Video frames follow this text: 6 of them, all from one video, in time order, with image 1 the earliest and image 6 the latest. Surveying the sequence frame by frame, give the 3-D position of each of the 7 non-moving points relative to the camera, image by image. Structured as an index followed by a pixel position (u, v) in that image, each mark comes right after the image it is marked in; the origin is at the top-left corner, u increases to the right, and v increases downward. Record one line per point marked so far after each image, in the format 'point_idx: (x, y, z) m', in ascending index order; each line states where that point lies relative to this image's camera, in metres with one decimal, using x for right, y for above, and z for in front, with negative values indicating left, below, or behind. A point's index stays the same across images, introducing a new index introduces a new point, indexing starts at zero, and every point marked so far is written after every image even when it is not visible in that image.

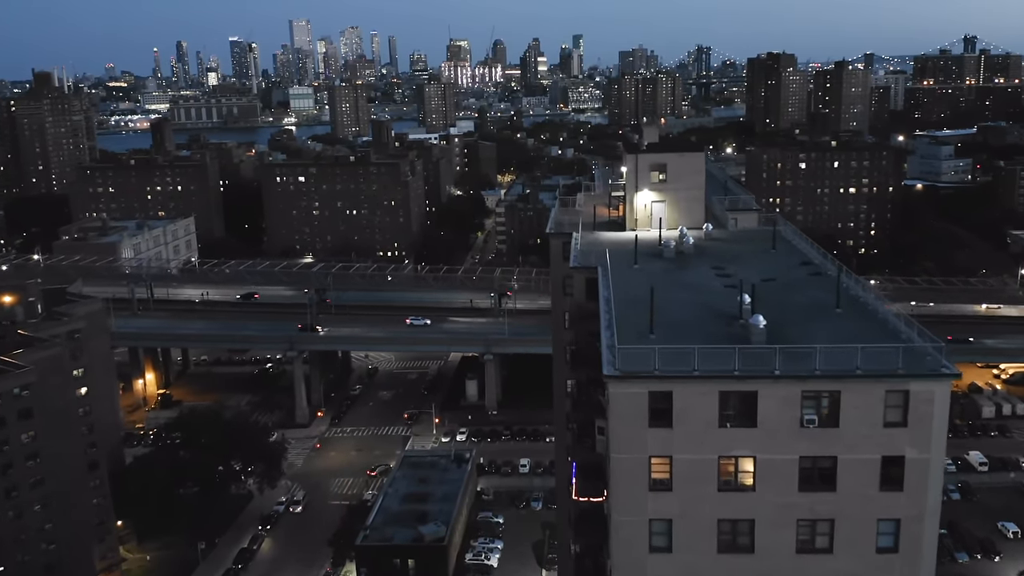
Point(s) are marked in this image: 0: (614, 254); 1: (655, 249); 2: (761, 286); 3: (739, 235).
0: (+1.5, +0.5, +11.8) m
1: (+2.1, +0.6, +11.9) m
2: (+3.0, 0.0, +9.8) m
3: (+3.6, +0.8, +12.8) m
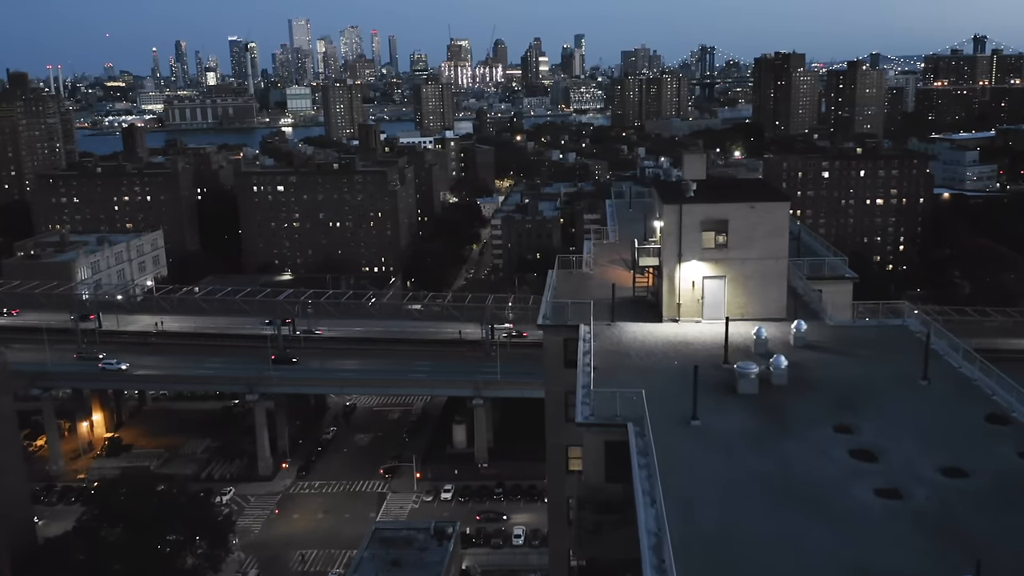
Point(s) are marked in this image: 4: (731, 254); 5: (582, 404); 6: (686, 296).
0: (+1.2, -0.8, +6.9) m
1: (+1.8, -0.7, +7.1) m
2: (+2.7, -1.3, +5.0) m
3: (+3.3, -0.5, +7.9) m
4: (+2.2, +0.3, +8.5) m
5: (+0.5, -0.9, +6.4) m
6: (+1.8, -0.1, +8.5) m
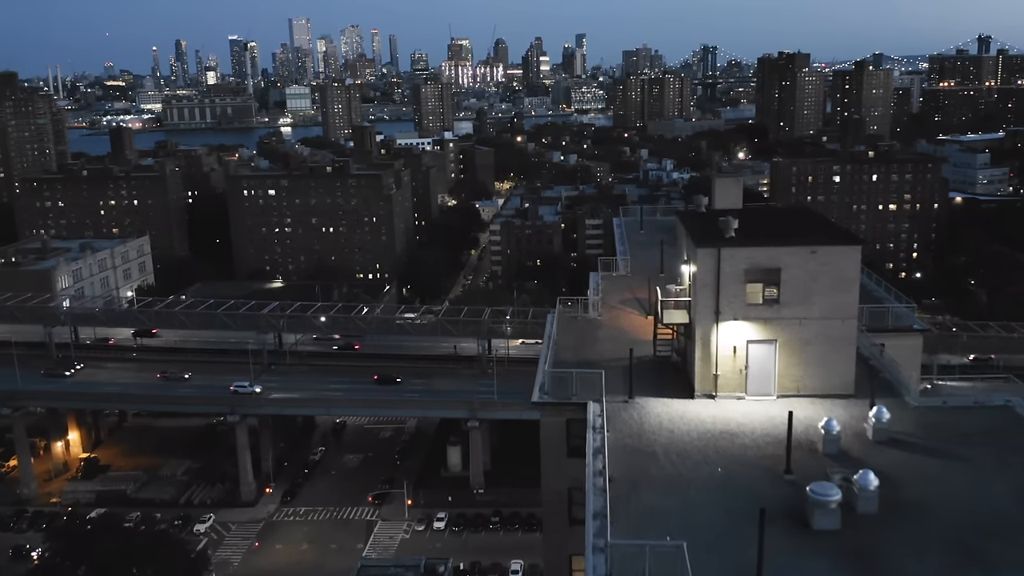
0: (+1.1, -1.3, +5.0) m
1: (+1.7, -1.3, +5.1) m
2: (+2.6, -1.9, +3.0) m
3: (+3.2, -1.1, +6.0) m
4: (+2.1, -0.2, +6.5) m
5: (+0.4, -1.4, +4.4) m
6: (+1.7, -0.6, +6.6) m
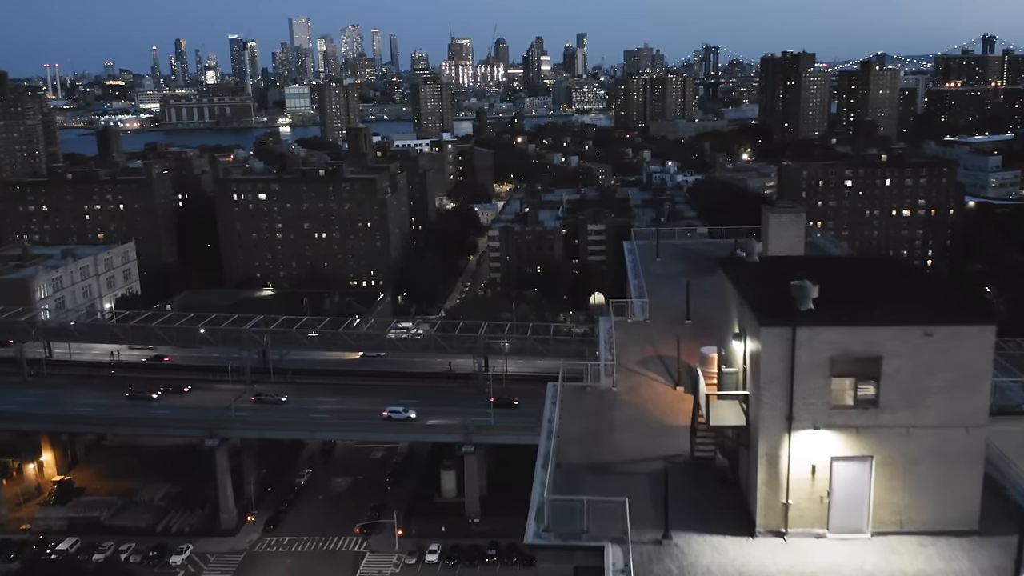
0: (+1.0, -1.9, +3.1) m
1: (+1.6, -1.8, +3.2) m
2: (+2.5, -2.4, +1.1) m
3: (+3.1, -1.6, +4.0) m
4: (+2.1, -0.7, +4.6) m
5: (+0.4, -2.0, +2.5) m
6: (+1.6, -1.2, +4.7) m
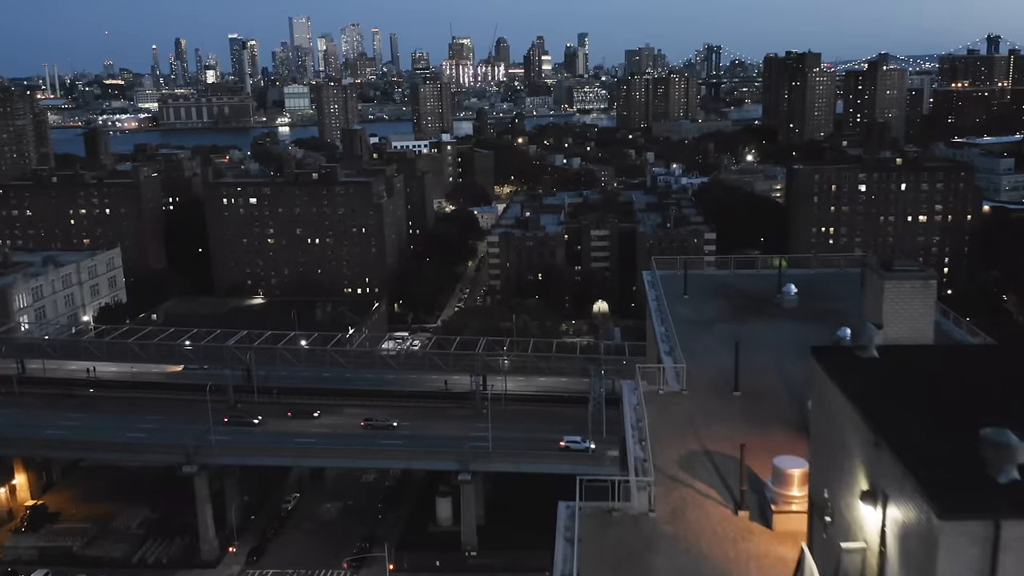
0: (+1.0, -2.4, +1.2) m
1: (+1.6, -2.3, +1.3) m
2: (+2.5, -2.9, -0.8) m
3: (+3.1, -2.1, +2.1) m
4: (+2.0, -1.3, +2.7) m
5: (+0.3, -2.5, +0.6) m
6: (+1.6, -1.7, +2.8) m
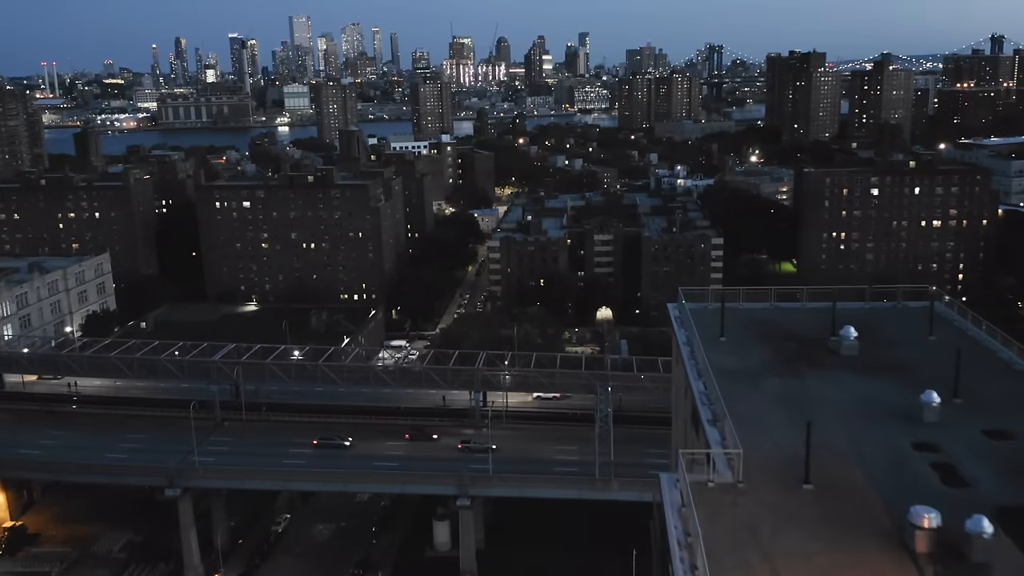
0: (+1.1, -2.8, -0.3) m
1: (+1.7, -2.8, -0.2) m
2: (+2.5, -3.3, -2.3) m
3: (+3.1, -2.5, +0.7) m
4: (+2.1, -1.7, +1.2) m
5: (+0.4, -2.9, -0.9) m
6: (+1.7, -2.1, +1.3) m
